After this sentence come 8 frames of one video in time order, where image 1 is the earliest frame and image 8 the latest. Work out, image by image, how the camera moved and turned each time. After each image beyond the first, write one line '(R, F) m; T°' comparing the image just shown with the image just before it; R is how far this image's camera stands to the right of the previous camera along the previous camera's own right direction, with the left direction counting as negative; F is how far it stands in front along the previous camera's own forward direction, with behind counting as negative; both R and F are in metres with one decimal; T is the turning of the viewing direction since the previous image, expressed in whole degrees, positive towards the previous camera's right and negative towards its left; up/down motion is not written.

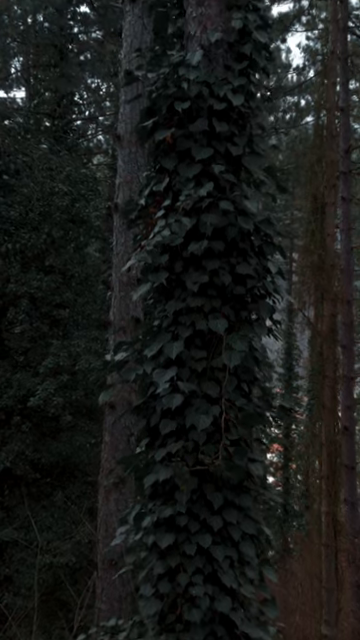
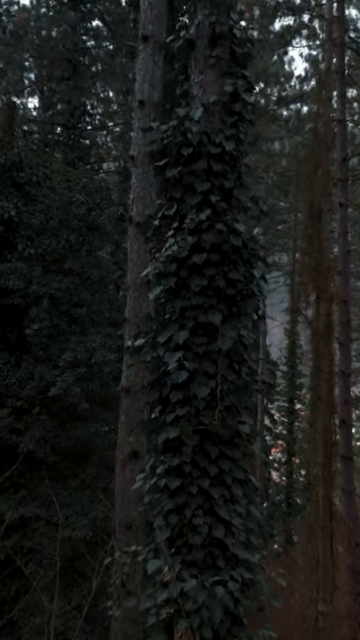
(0.0, -1.3) m; 0°
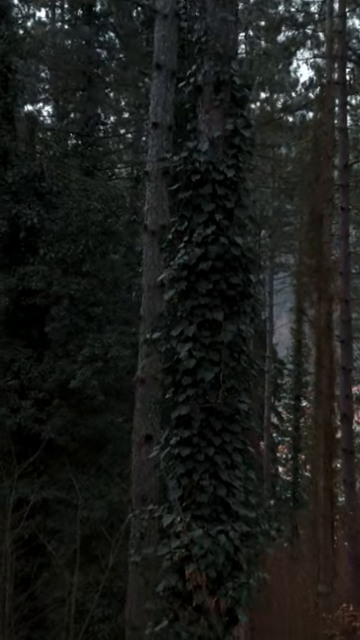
(0.0, -1.2) m; 0°
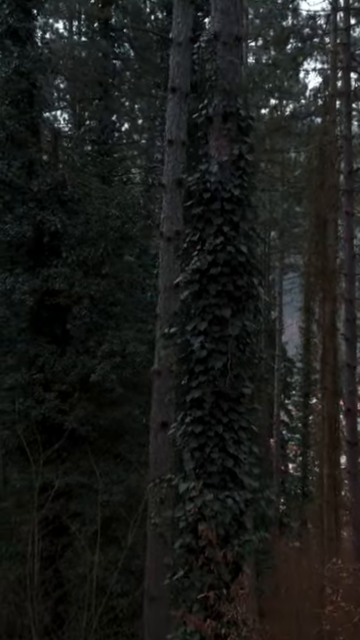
(0.0, -1.1) m; -1°
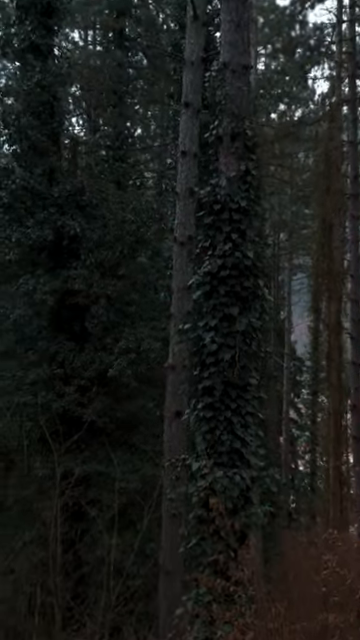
(0.0, -1.0) m; -1°
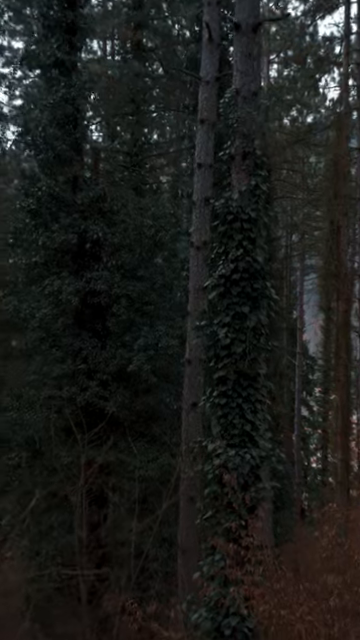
(0.0, -1.1) m; -1°
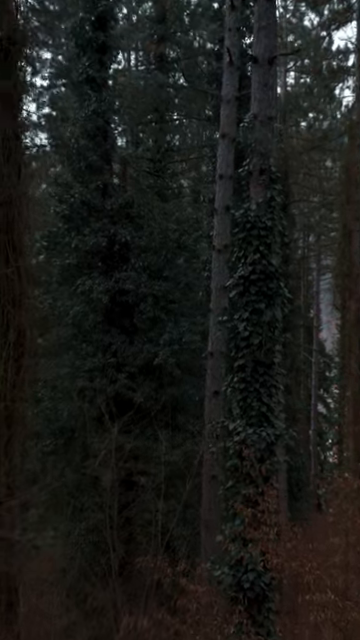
(-0.1, -1.4) m; -1°
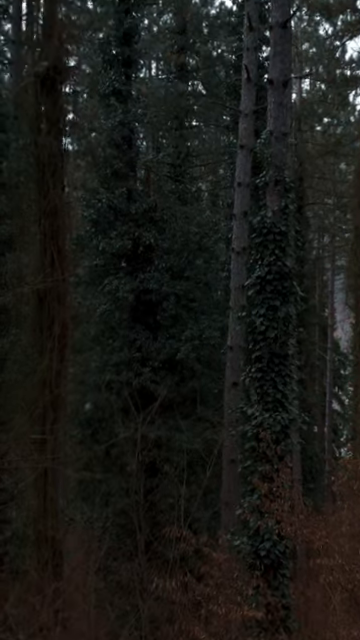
(-0.1, -1.3) m; -1°
